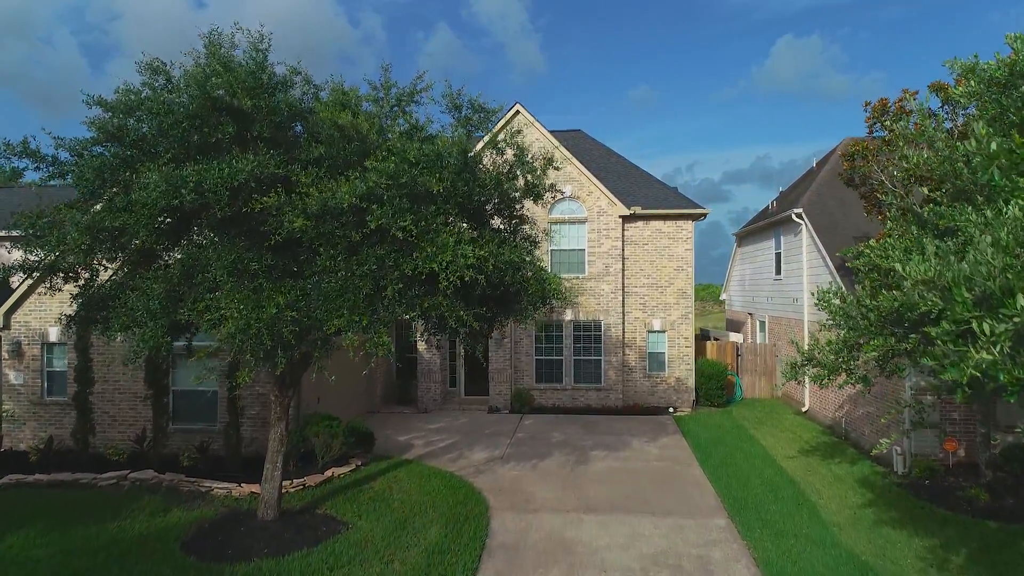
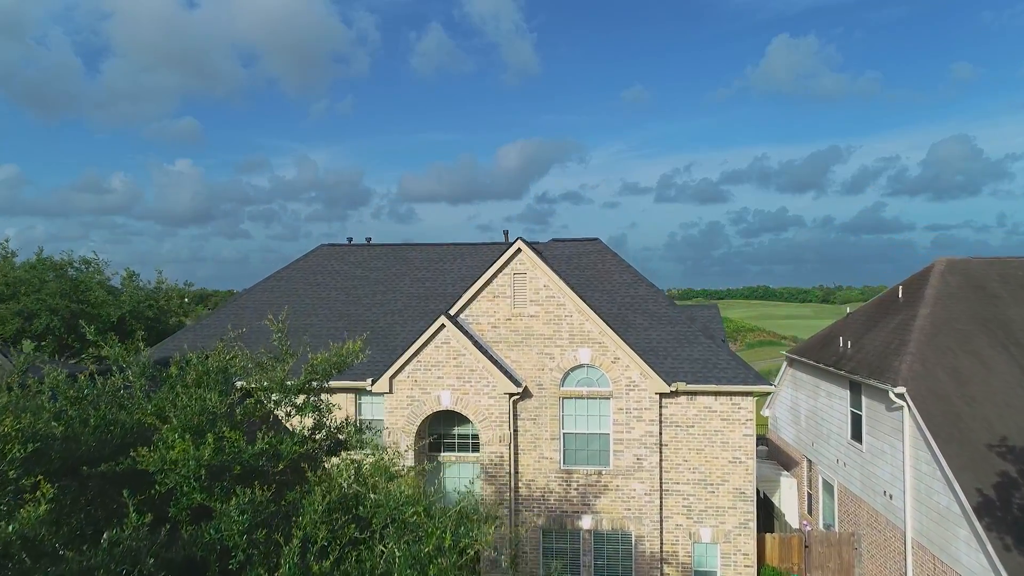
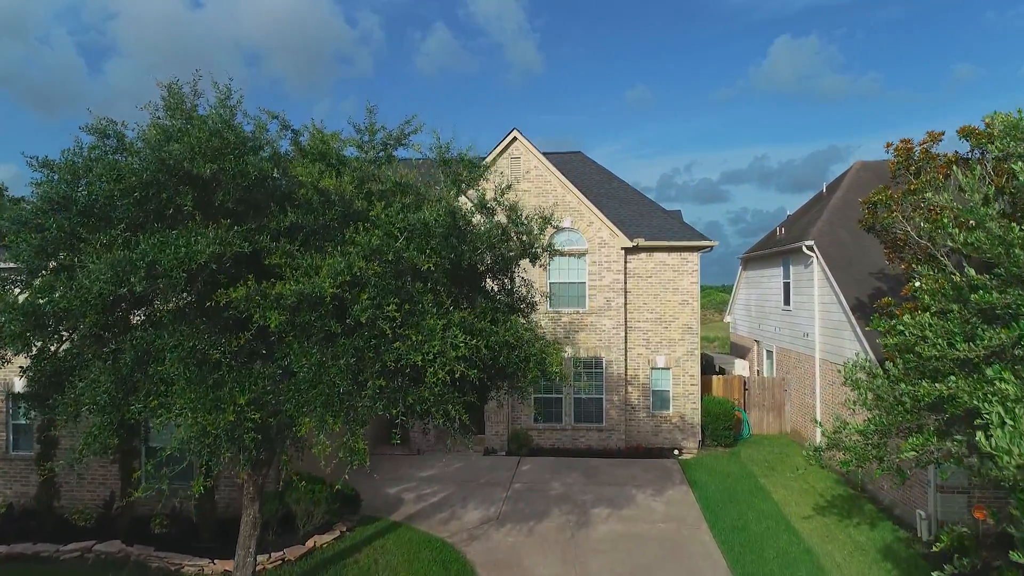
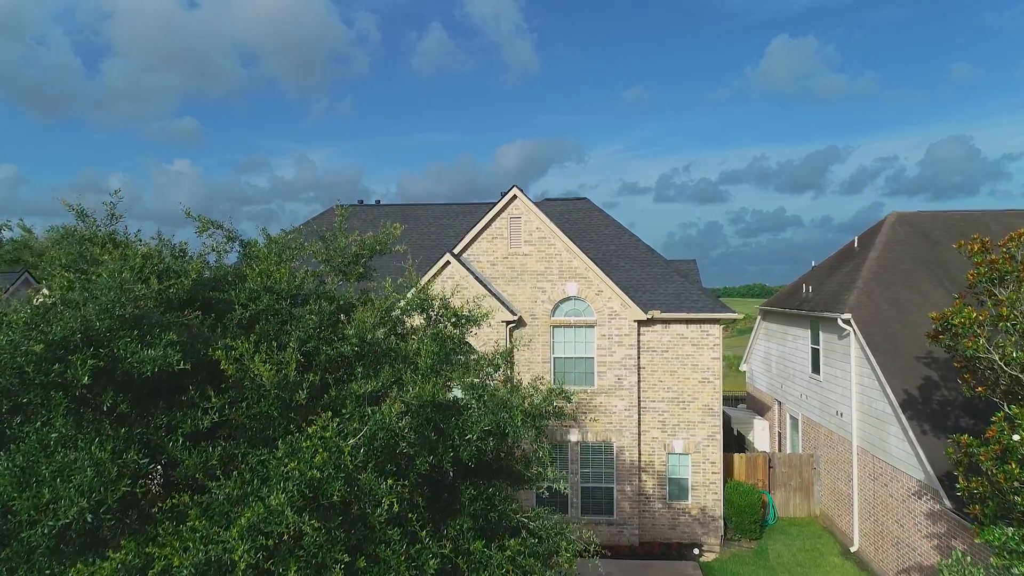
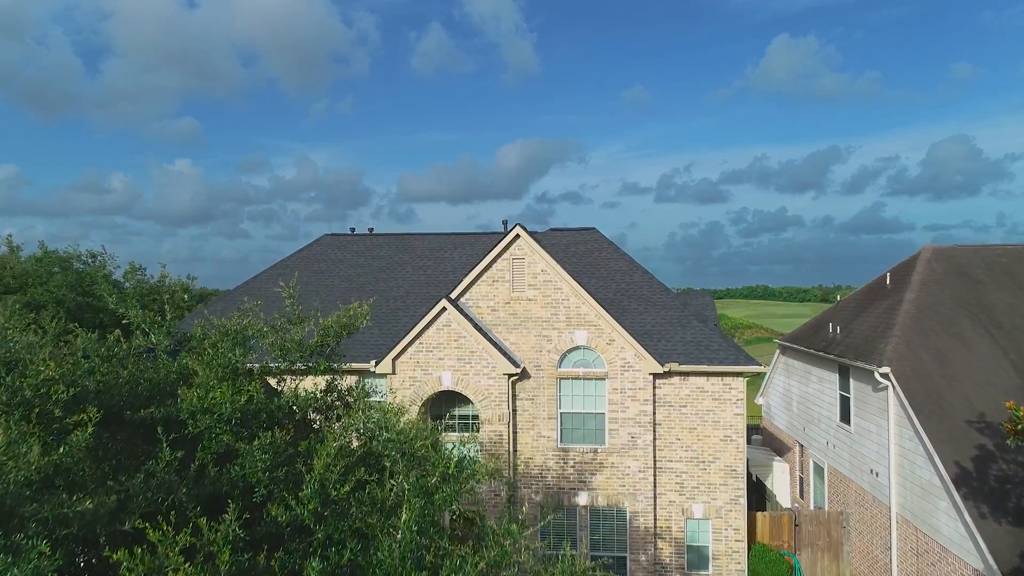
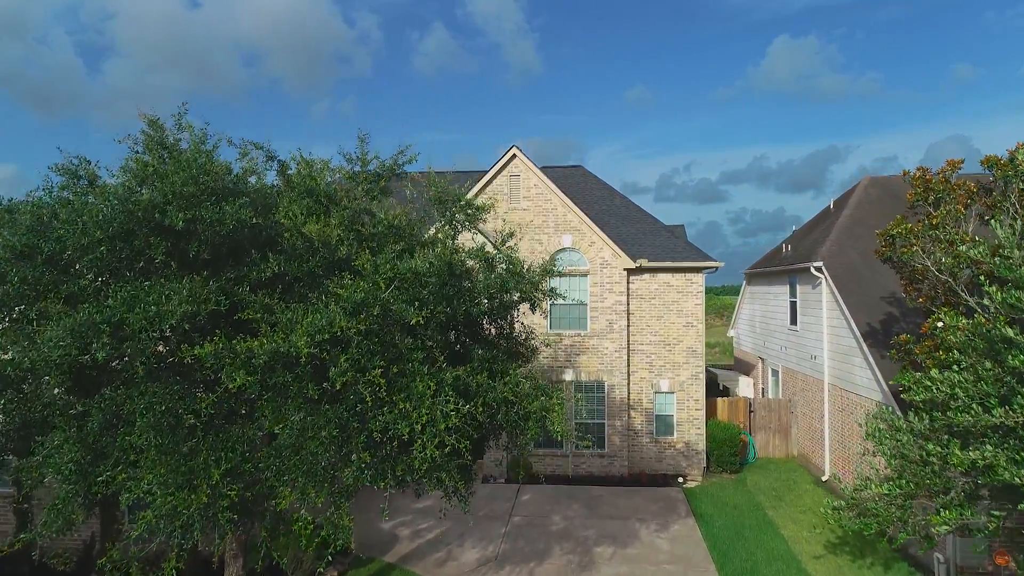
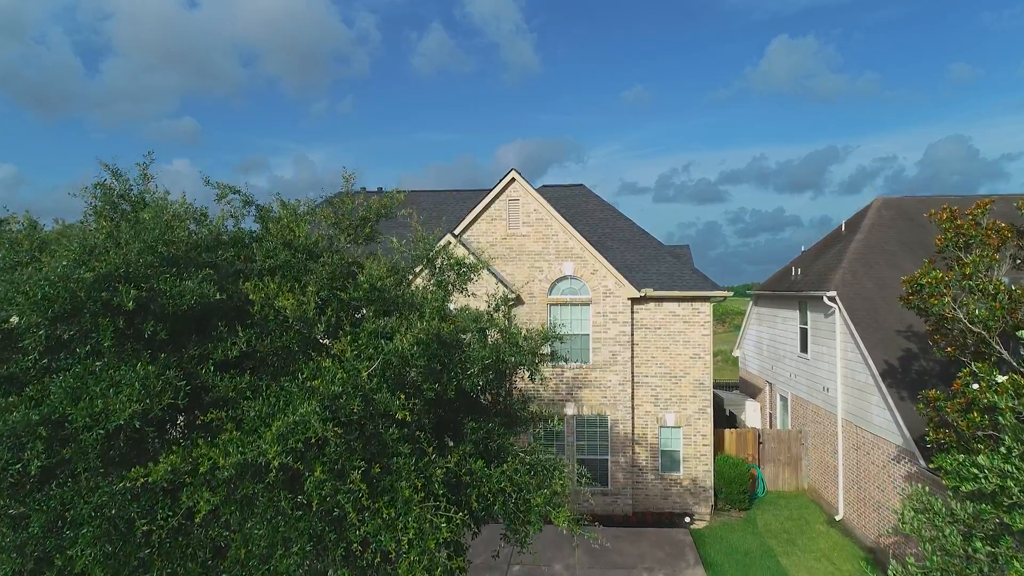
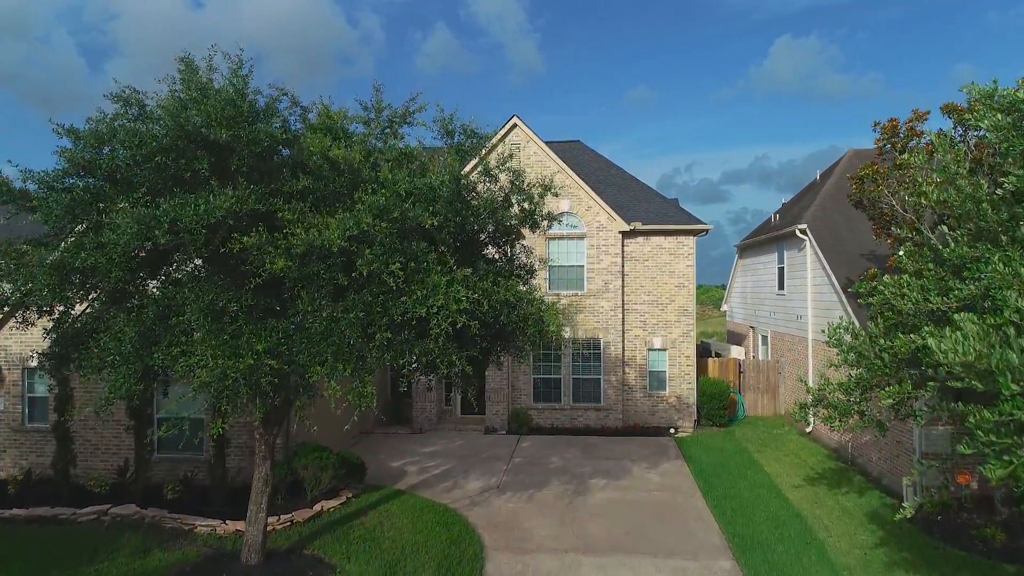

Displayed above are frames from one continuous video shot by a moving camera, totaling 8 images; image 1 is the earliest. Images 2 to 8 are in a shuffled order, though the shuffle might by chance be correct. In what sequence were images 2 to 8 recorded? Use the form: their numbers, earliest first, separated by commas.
8, 3, 6, 7, 4, 5, 2
